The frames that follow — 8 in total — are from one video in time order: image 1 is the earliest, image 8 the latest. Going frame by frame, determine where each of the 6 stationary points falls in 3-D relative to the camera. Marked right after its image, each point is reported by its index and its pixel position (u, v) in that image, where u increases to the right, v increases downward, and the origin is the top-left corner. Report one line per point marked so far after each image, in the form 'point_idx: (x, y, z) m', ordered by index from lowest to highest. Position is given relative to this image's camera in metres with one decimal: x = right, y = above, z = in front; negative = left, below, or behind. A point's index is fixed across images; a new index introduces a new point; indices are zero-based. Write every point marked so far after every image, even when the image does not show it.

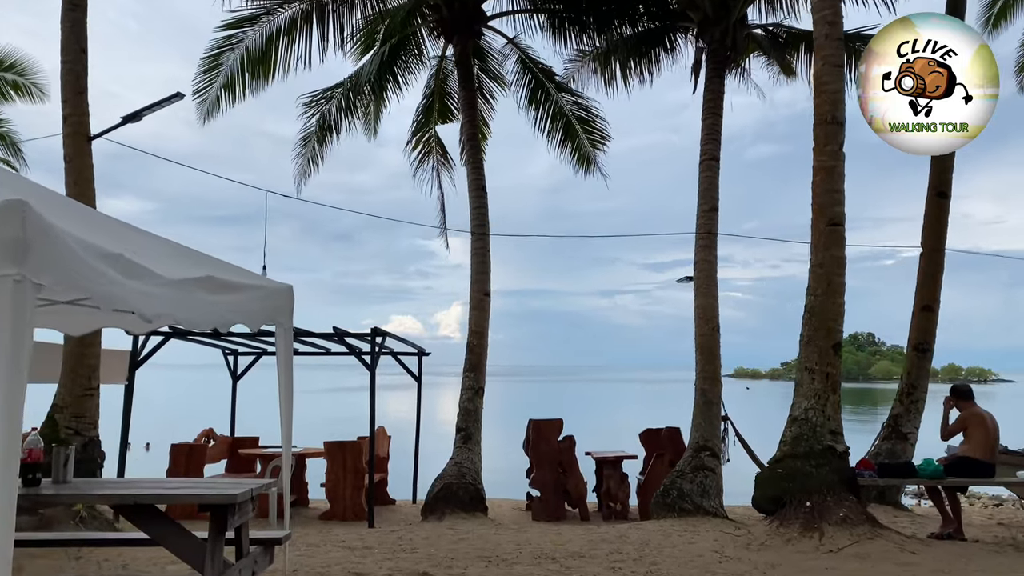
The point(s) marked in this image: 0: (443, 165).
0: (-1.2, +2.1, +12.0) m
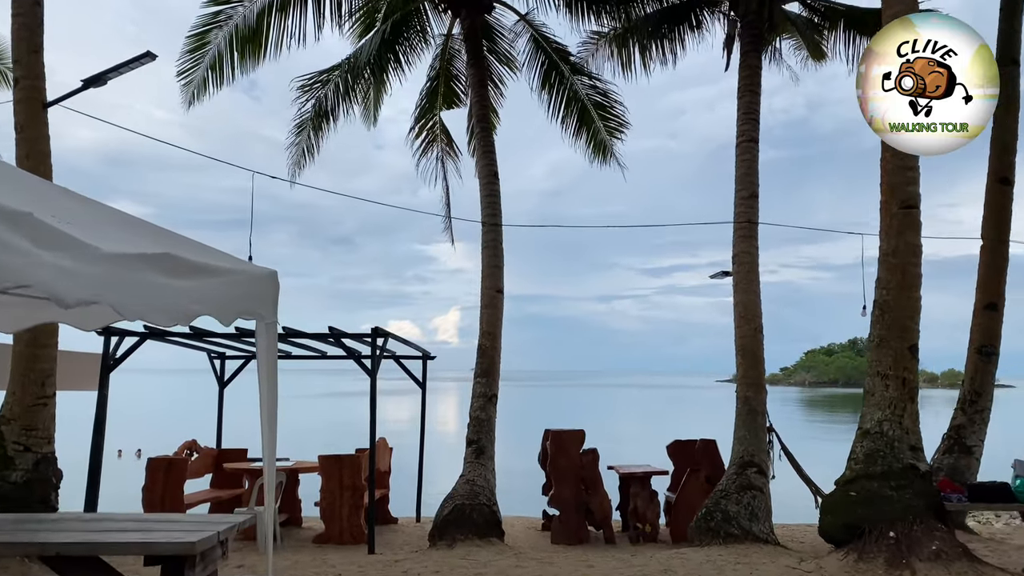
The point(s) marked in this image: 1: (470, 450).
0: (-1.0, +2.1, +11.1) m
1: (-0.4, -1.7, +7.1) m
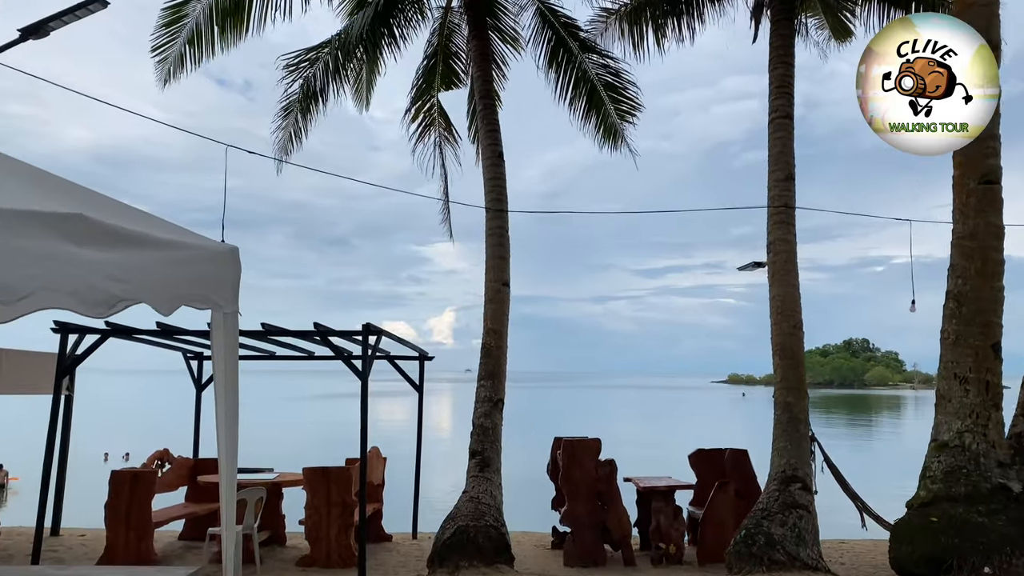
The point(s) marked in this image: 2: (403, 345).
0: (-1.0, +2.2, +10.3) m
1: (-0.3, -1.6, +6.3) m
2: (-1.2, -0.6, +7.3) m
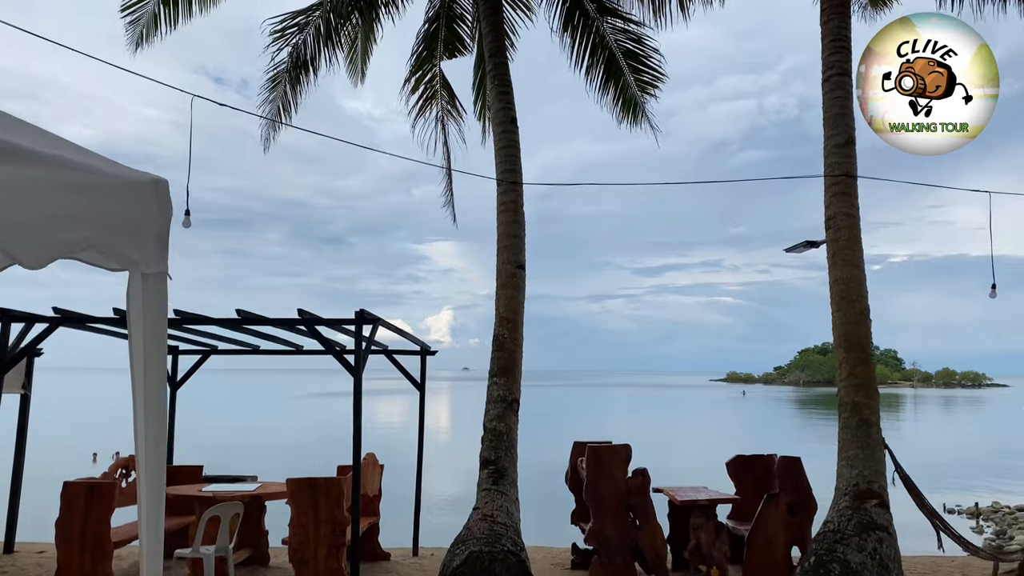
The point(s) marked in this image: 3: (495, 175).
0: (-0.8, +2.4, +9.4) m
1: (-0.2, -1.4, +5.4) m
2: (-1.1, -0.4, +6.4) m
3: (-0.1, +1.1, +6.6) m
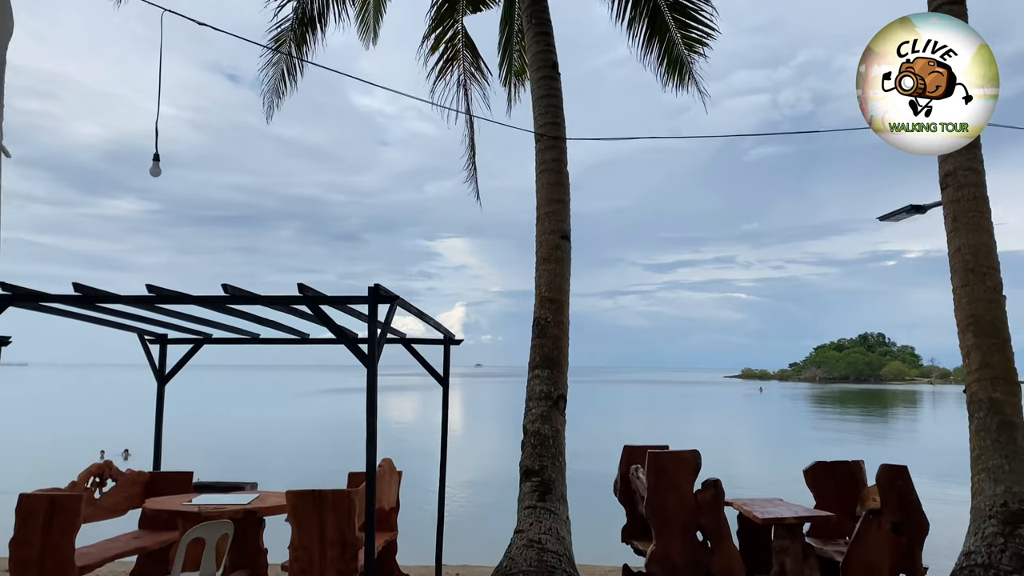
0: (-0.5, +2.6, +8.4) m
1: (+0.1, -1.3, +4.4) m
2: (-0.8, -0.2, +5.5) m
3: (+0.2, +1.3, +5.6) m
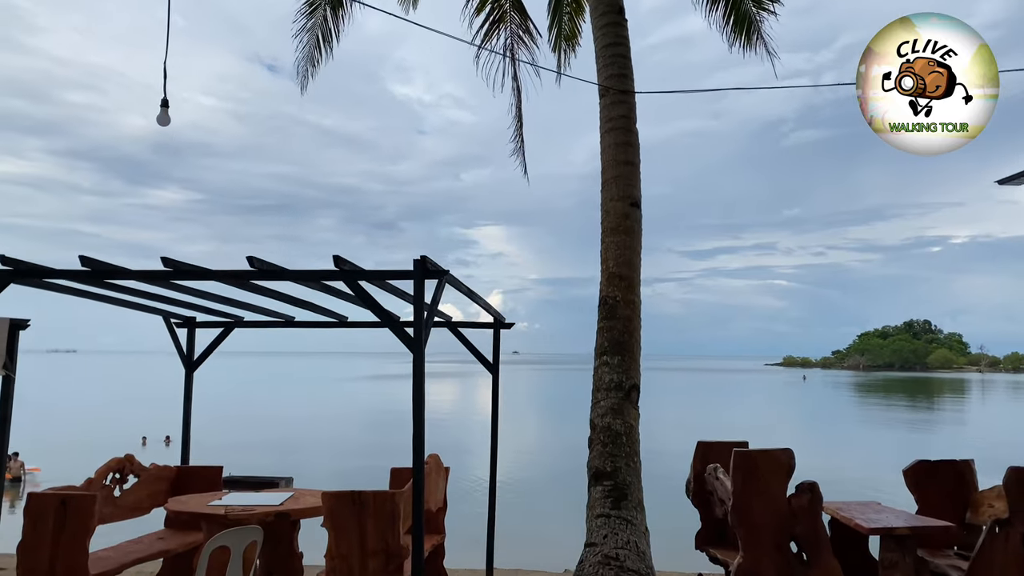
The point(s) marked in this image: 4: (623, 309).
0: (+0.1, +2.8, +7.7) m
1: (+0.5, -1.1, +3.8) m
2: (-0.3, -0.1, +4.9) m
3: (+0.6, +1.4, +4.9) m
4: (+0.7, -0.1, +4.3) m
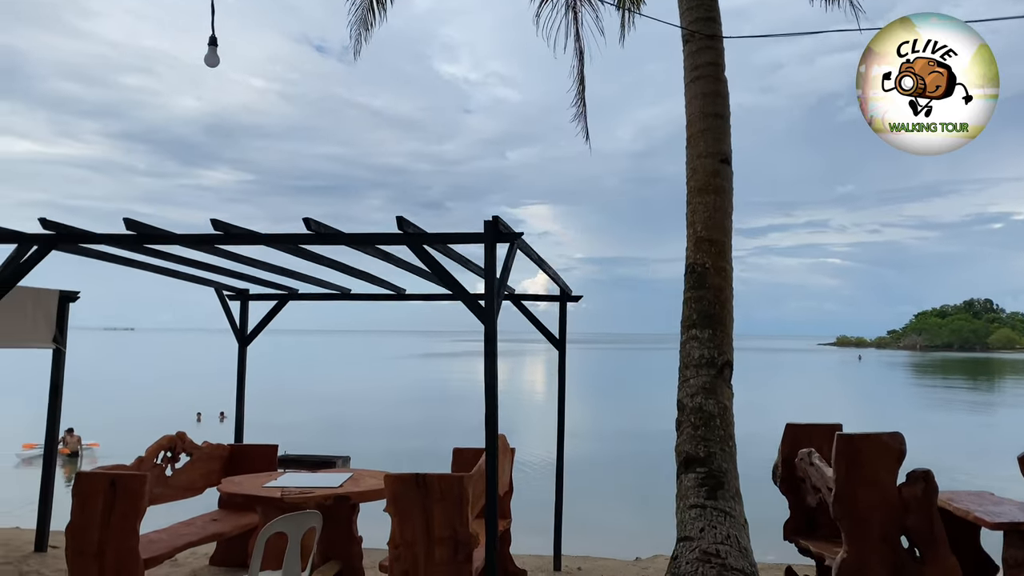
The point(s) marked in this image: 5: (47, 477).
0: (+0.8, +3.1, +7.2) m
1: (+0.9, -0.9, +3.4) m
2: (+0.1, +0.1, +4.5) m
3: (+1.1, +1.6, +4.4) m
4: (+1.1, +0.1, +3.8) m
5: (-3.7, -1.5, +5.6) m
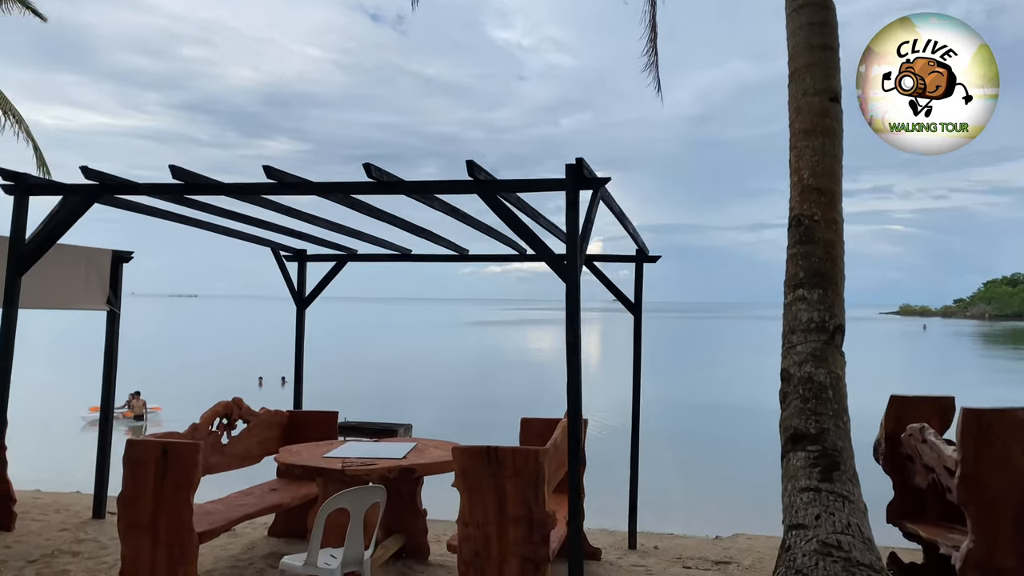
0: (+1.4, +3.5, +6.6) m
1: (+1.2, -0.7, +2.9) m
2: (+0.6, +0.4, +4.1) m
3: (+1.5, +1.9, +3.9) m
4: (+1.5, +0.3, +3.3) m
5: (-3.2, -1.2, +5.5) m
